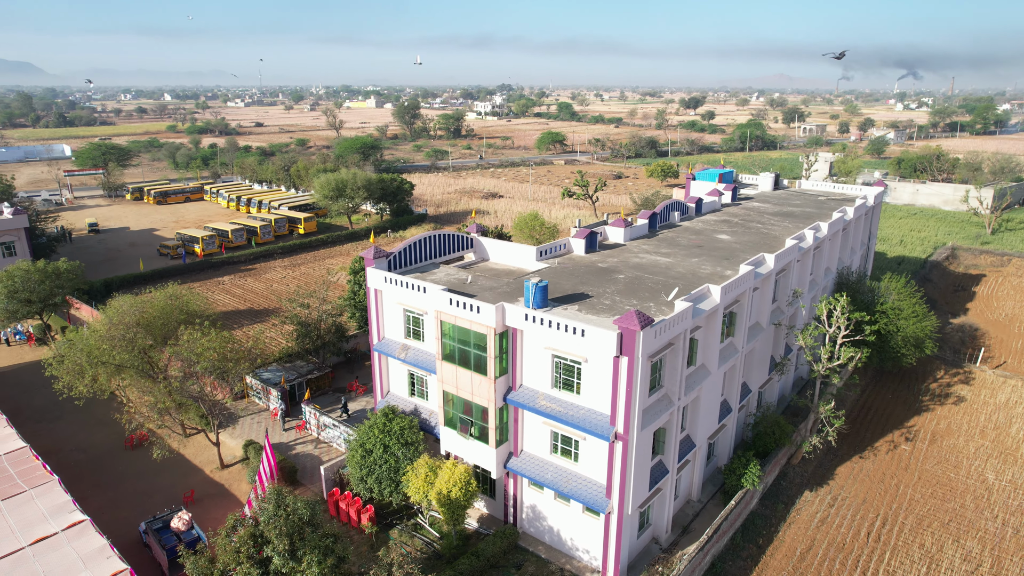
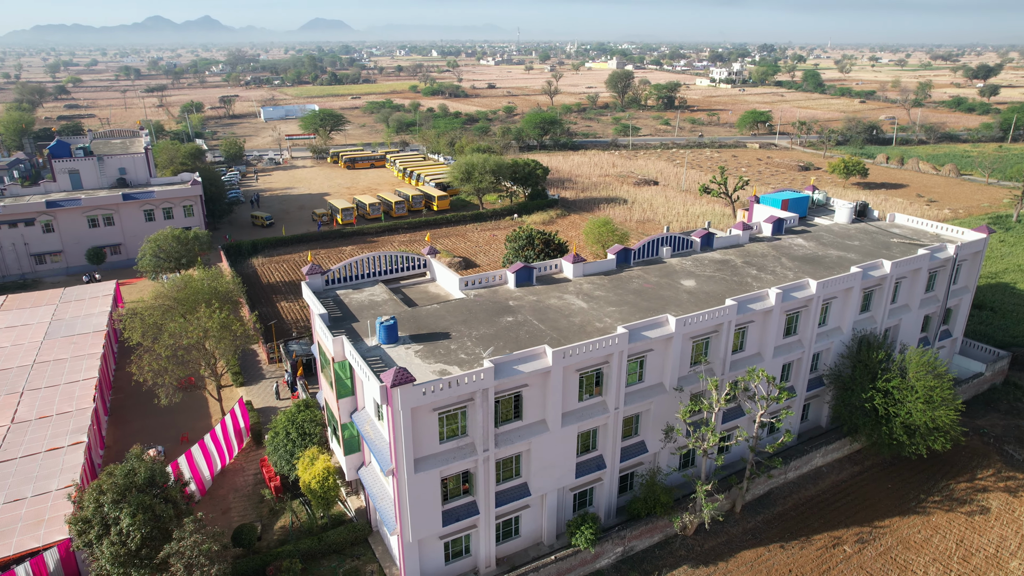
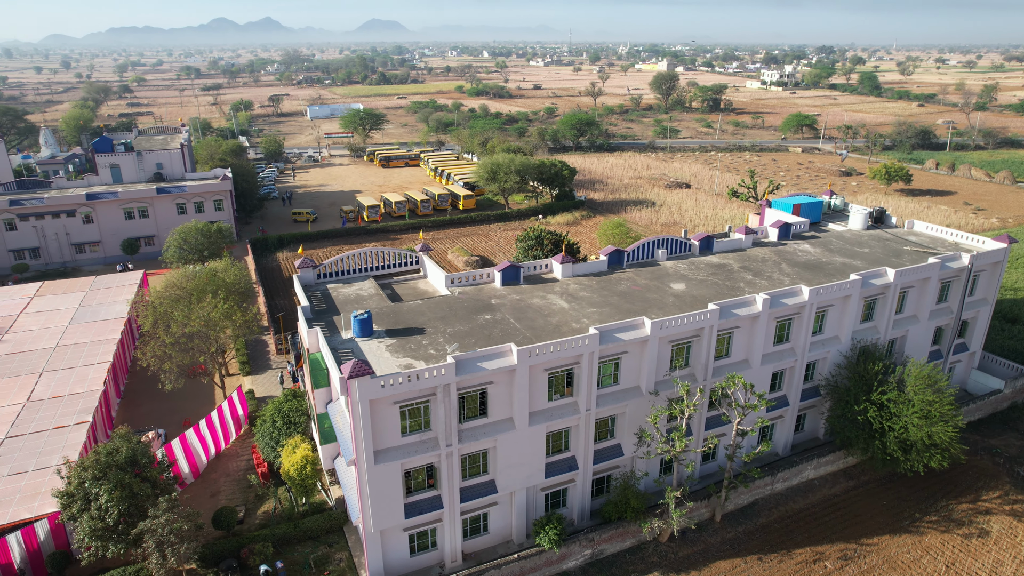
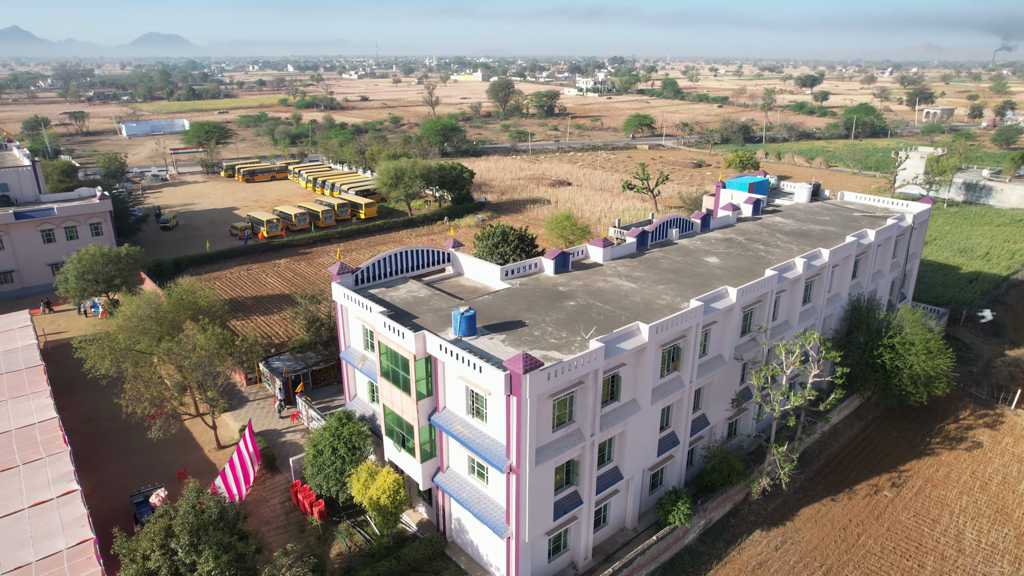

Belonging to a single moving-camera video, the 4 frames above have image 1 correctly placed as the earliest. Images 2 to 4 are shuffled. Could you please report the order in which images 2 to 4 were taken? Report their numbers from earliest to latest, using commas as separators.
4, 2, 3
